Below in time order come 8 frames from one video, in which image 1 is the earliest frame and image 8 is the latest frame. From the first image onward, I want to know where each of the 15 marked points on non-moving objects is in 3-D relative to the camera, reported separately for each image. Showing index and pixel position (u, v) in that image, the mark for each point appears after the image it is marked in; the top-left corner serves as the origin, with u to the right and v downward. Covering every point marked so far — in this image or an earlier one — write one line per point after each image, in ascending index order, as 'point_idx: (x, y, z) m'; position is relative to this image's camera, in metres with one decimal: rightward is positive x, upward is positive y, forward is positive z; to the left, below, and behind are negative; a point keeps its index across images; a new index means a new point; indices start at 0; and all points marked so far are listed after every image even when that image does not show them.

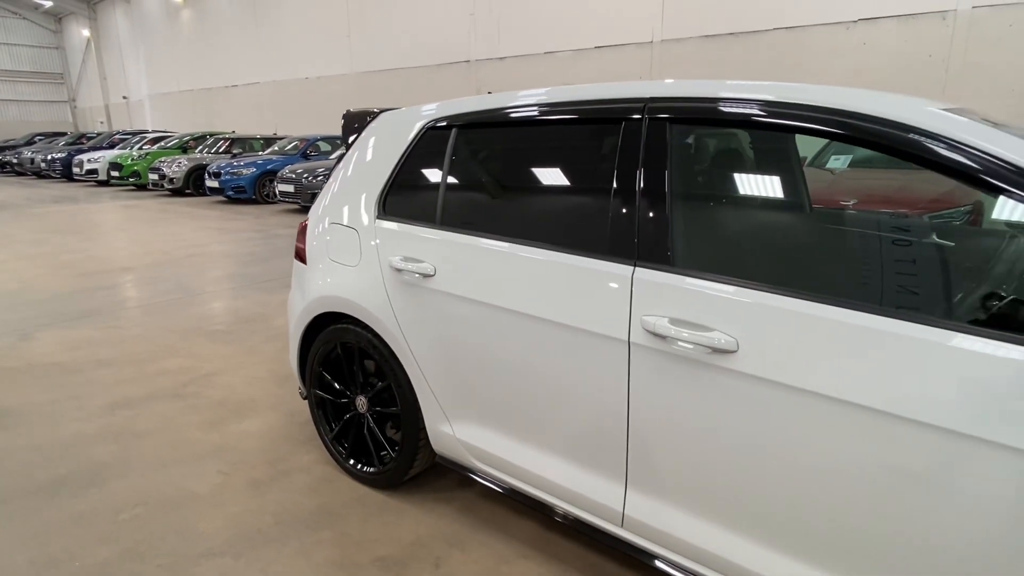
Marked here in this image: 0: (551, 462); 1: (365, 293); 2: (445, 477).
0: (+0.2, -0.5, +1.6) m
1: (-0.5, 0.0, +2.0) m
2: (-0.2, -0.8, +2.3) m
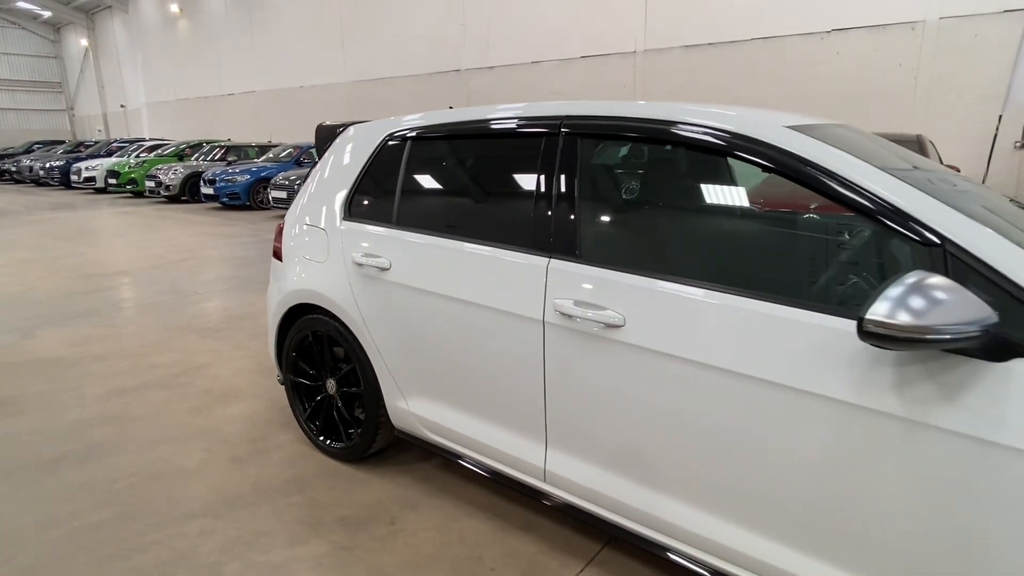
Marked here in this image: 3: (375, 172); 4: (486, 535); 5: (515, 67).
0: (0.0, -0.5, +1.9) m
1: (-0.7, 0.0, +2.3) m
2: (-0.4, -0.7, +2.6) m
3: (-0.3, +0.4, +2.2) m
4: (-0.1, -0.8, +2.0) m
5: (+0.1, +4.6, +12.4) m
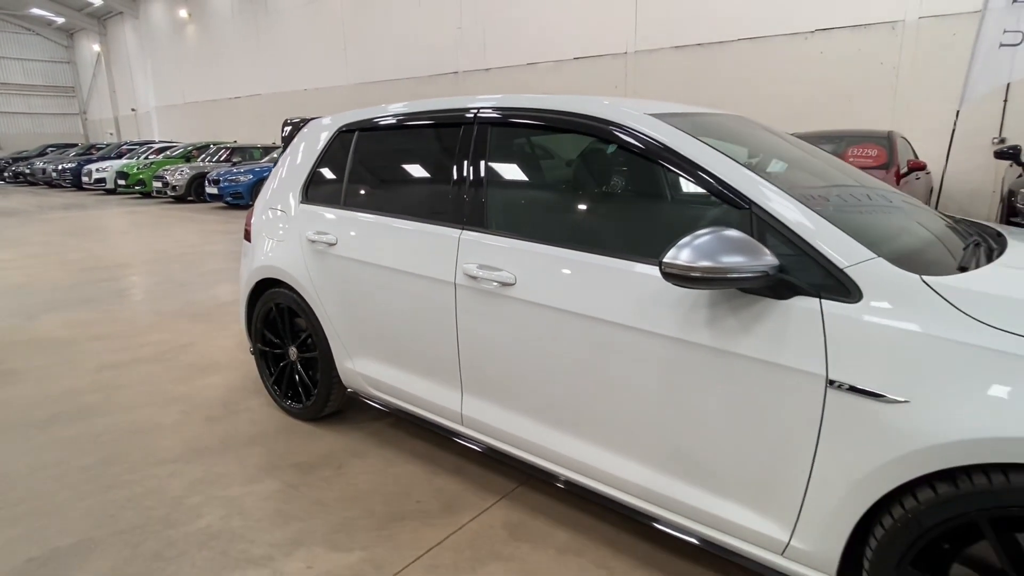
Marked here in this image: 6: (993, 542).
0: (-0.3, -0.4, +2.2) m
1: (-1.0, +0.1, +2.6) m
2: (-0.7, -0.6, +2.8) m
3: (-0.6, +0.5, +2.5) m
4: (-0.4, -0.7, +2.3) m
5: (0.0, +4.7, +12.7) m
6: (+1.0, -0.5, +1.2) m
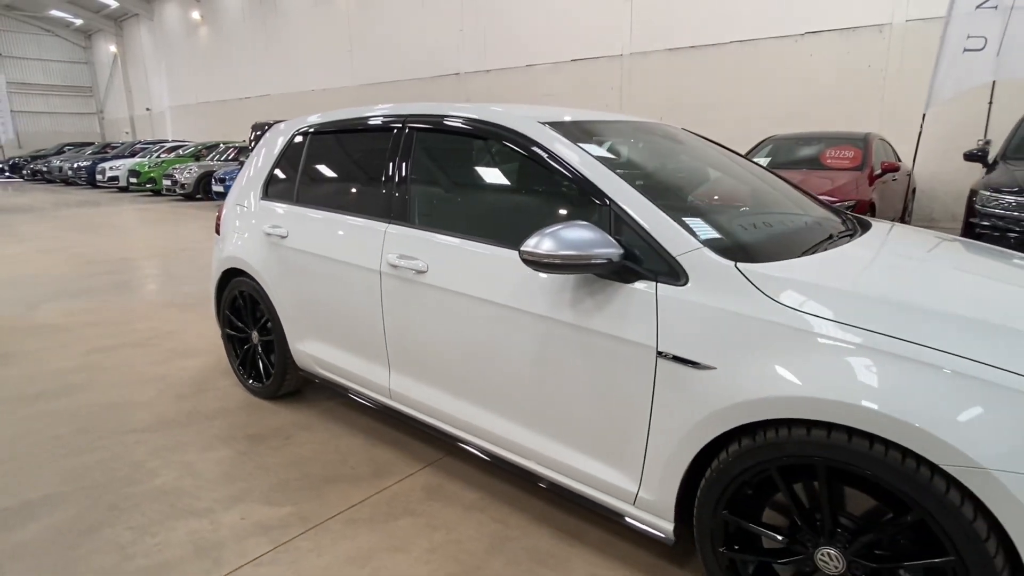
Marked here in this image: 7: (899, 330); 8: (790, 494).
0: (-0.6, -0.3, +2.4) m
1: (-1.3, +0.2, +2.8) m
2: (-1.0, -0.6, +3.1) m
3: (-0.9, +0.6, +2.7) m
4: (-0.7, -0.7, +2.5) m
5: (0.0, +4.8, +12.9) m
6: (+0.7, -0.5, +1.4) m
7: (+0.9, -0.1, +1.3) m
8: (+0.7, -0.5, +1.4) m
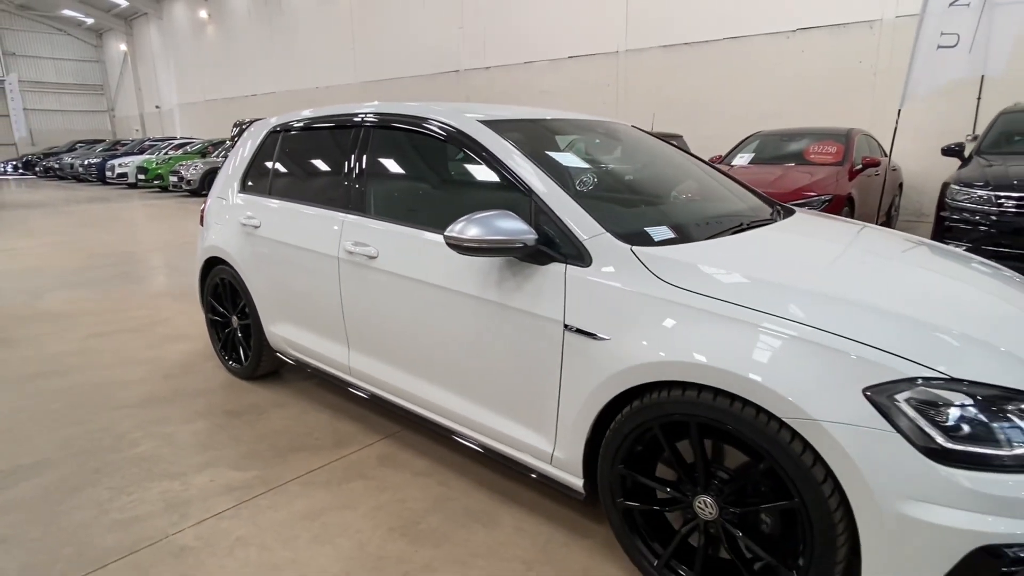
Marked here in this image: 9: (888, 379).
0: (-0.8, -0.3, +2.6) m
1: (-1.5, +0.2, +3.0) m
2: (-1.2, -0.5, +3.3) m
3: (-1.1, +0.7, +2.9) m
4: (-0.9, -0.6, +2.7) m
5: (-0.1, +4.9, +13.1) m
6: (+0.4, -0.4, +1.6) m
7: (+0.6, 0.0, +1.5) m
8: (+0.4, -0.4, +1.6) m
9: (+0.8, -0.2, +1.3) m
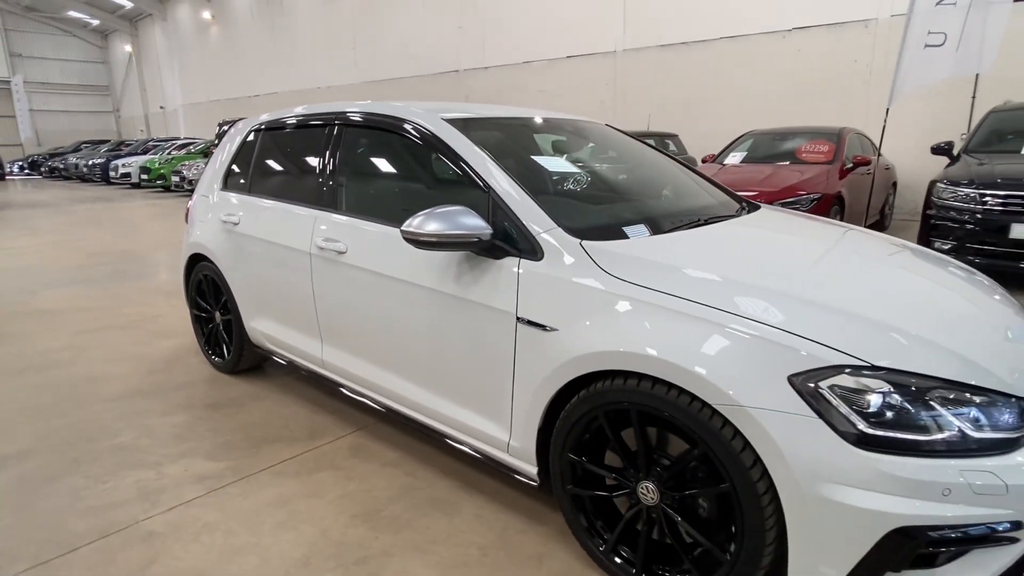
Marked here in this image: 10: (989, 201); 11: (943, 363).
0: (-1.0, -0.2, +2.7) m
1: (-1.6, +0.3, +3.1) m
2: (-1.3, -0.5, +3.4) m
3: (-1.2, +0.7, +3.0) m
4: (-1.0, -0.6, +2.8) m
5: (-0.1, +4.9, +13.1) m
6: (+0.3, -0.4, +1.7) m
7: (+0.5, 0.0, +1.5) m
8: (+0.3, -0.4, +1.7) m
9: (+0.7, -0.2, +1.4) m
10: (+4.0, +0.7, +4.9) m
11: (+1.0, -0.2, +1.4) m
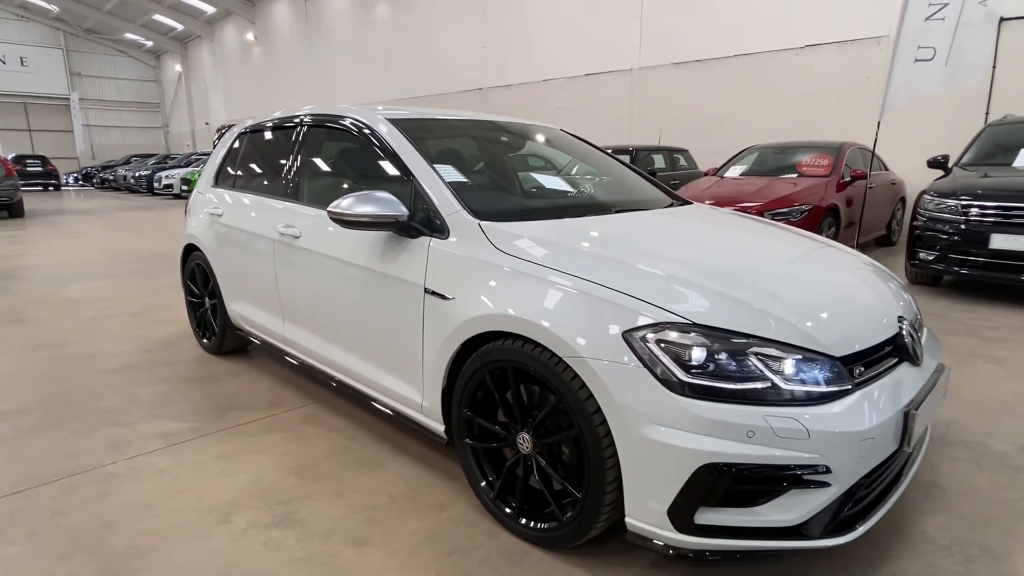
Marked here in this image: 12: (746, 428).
0: (-1.2, -0.2, +3.0) m
1: (-1.8, +0.3, +3.4) m
2: (-1.6, -0.4, +3.7) m
3: (-1.5, +0.8, +3.3) m
4: (-1.3, -0.5, +3.1) m
5: (+0.3, +4.7, +13.5) m
6: (0.0, -0.3, +1.9) m
7: (+0.1, +0.1, +1.7) m
8: (0.0, -0.3, +1.9) m
9: (+0.3, -0.1, +1.5) m
10: (+3.8, +0.6, +4.9) m
11: (+0.7, -0.1, +1.5) m
12: (+0.6, -0.3, +1.4) m
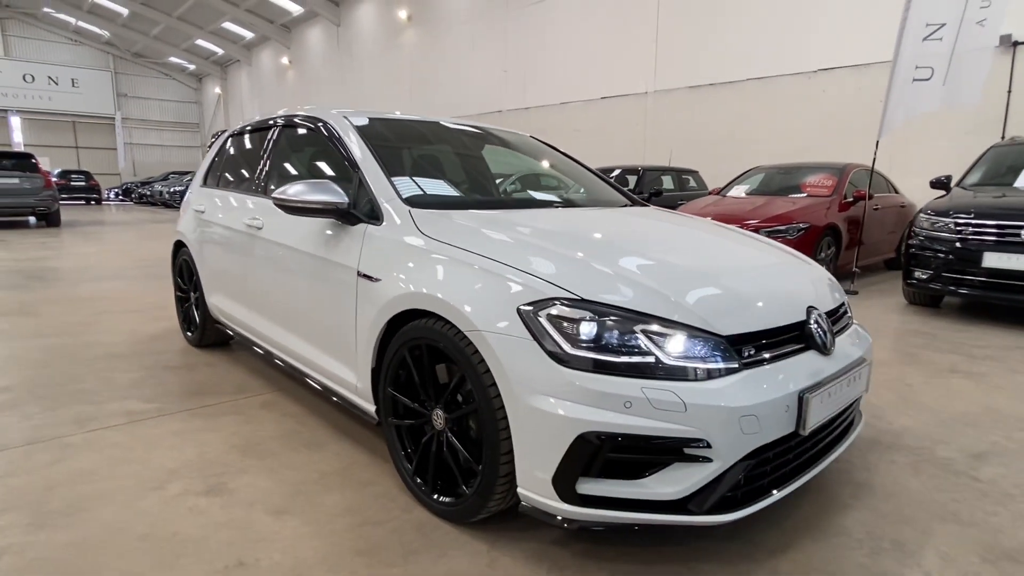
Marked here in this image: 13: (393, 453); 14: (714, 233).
0: (-1.4, -0.1, +3.1) m
1: (-2.0, +0.4, +3.6) m
2: (-1.7, -0.4, +3.8) m
3: (-1.6, +0.8, +3.5) m
4: (-1.5, -0.5, +3.2) m
5: (+0.7, +4.2, +13.7) m
6: (-0.3, -0.3, +1.9) m
7: (-0.1, +0.1, +1.8) m
8: (-0.3, -0.3, +1.9) m
9: (+0.1, 0.0, +1.6) m
10: (+3.7, +0.5, +4.8) m
11: (+0.4, 0.0, +1.6) m
12: (+0.3, -0.3, +1.5) m
13: (-0.4, -0.6, +2.1) m
14: (+0.9, +0.2, +2.5) m
